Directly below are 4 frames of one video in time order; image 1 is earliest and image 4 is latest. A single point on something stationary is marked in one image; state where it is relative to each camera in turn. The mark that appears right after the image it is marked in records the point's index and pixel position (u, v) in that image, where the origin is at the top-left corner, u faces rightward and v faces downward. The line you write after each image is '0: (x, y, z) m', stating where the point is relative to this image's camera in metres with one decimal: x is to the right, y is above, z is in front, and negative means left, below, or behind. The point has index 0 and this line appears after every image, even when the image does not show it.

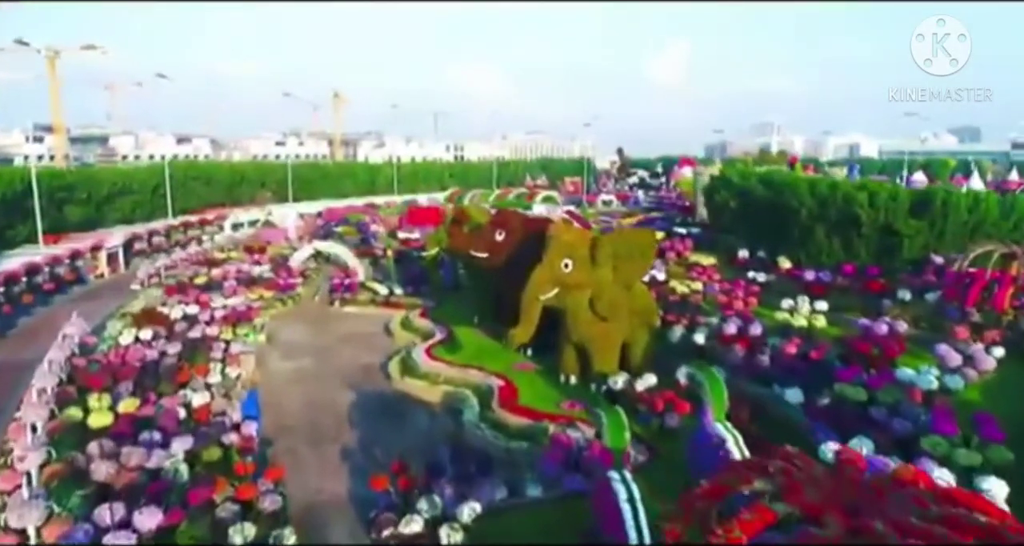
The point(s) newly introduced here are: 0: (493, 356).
0: (-0.4, -1.7, +16.9) m
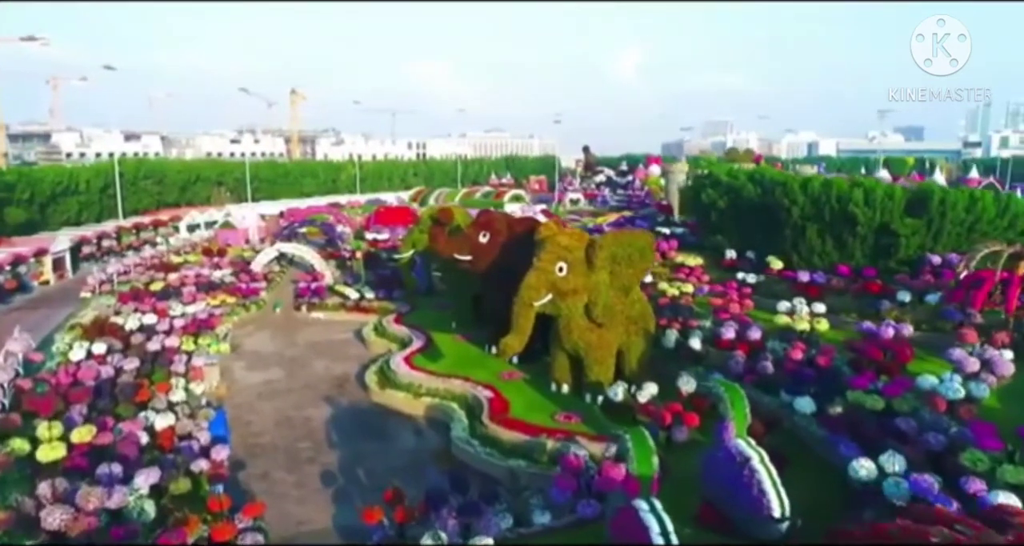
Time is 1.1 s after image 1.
0: (-0.7, -1.8, +16.0) m
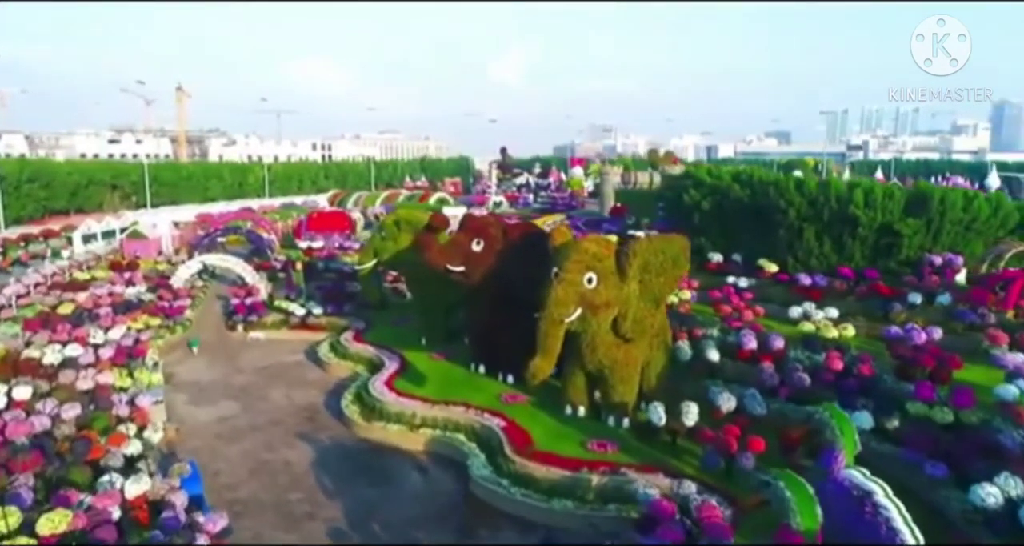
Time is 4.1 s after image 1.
0: (-0.7, -2.0, +14.1) m
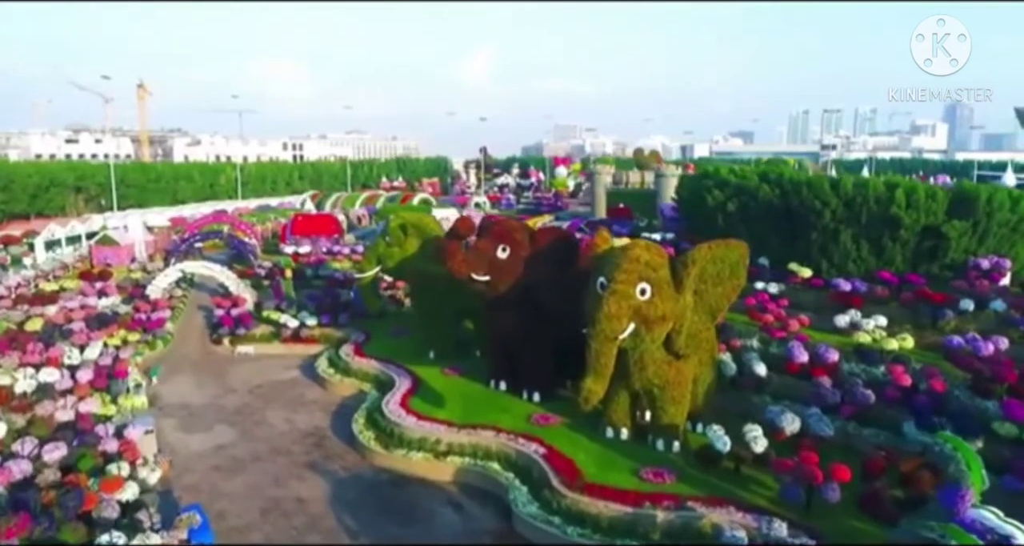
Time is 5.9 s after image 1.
0: (-0.3, -2.1, +12.8) m
